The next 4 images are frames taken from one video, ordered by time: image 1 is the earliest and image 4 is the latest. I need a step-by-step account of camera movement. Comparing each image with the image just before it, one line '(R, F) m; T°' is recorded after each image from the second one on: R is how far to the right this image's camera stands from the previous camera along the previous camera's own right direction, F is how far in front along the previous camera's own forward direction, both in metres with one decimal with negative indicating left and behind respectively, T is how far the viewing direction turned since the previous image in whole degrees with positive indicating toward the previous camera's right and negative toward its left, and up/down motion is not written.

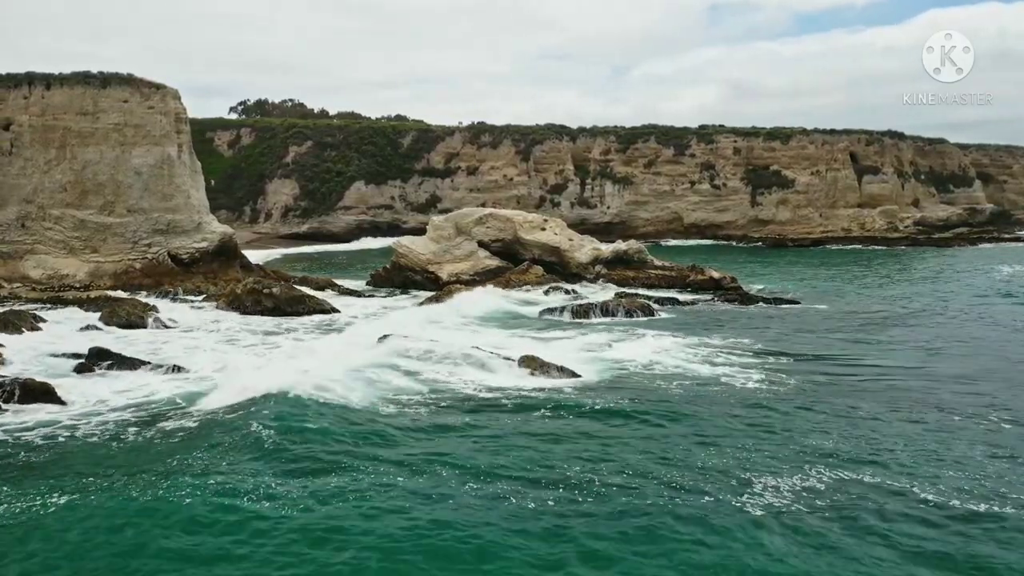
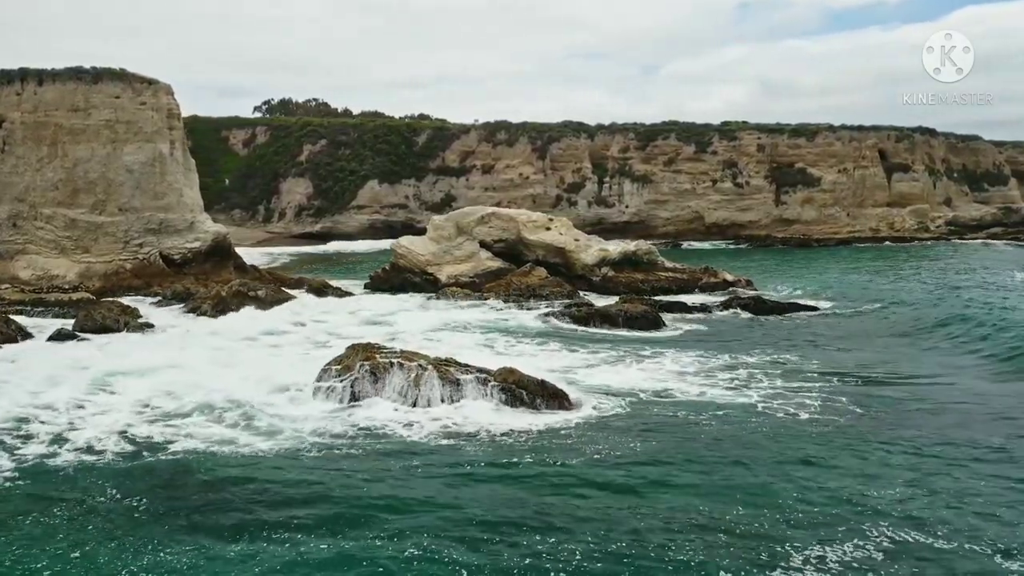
(+0.8, +1.2) m; -2°
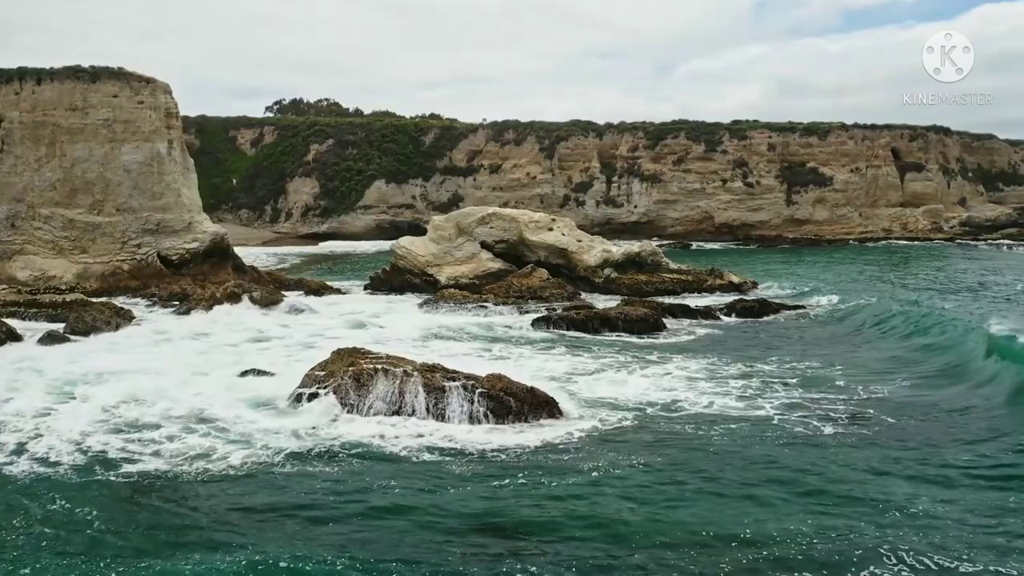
(+0.4, +0.4) m; -1°
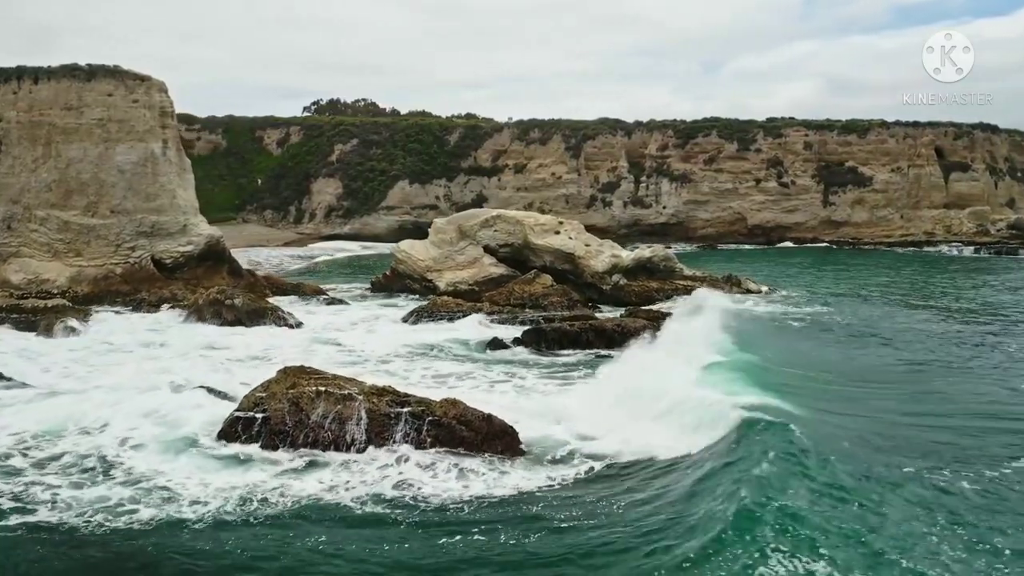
(+1.1, +1.3) m; -3°
